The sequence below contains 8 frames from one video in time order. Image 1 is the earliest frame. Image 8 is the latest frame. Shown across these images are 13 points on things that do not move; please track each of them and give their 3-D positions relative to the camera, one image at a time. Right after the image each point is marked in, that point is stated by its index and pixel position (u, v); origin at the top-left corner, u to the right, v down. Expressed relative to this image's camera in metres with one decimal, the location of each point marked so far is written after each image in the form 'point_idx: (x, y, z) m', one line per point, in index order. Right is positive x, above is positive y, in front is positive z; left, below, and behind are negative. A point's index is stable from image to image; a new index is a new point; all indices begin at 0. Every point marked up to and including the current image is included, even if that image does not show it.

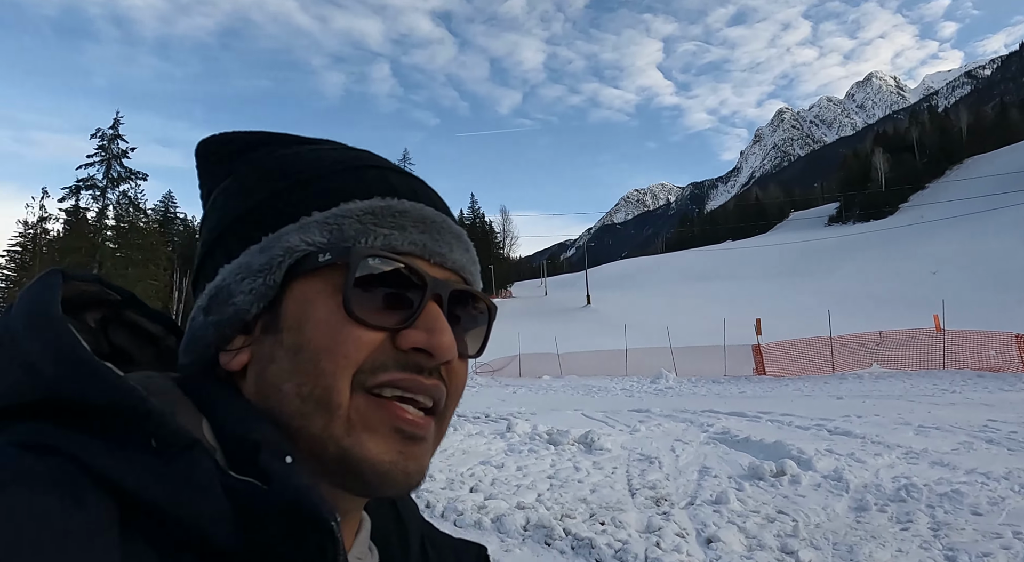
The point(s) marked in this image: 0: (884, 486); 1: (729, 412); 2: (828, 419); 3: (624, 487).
0: (+3.3, -1.8, +5.6) m
1: (+4.1, -2.5, +11.8) m
2: (+5.2, -2.2, +10.1) m
3: (+0.9, -1.8, +5.4) m
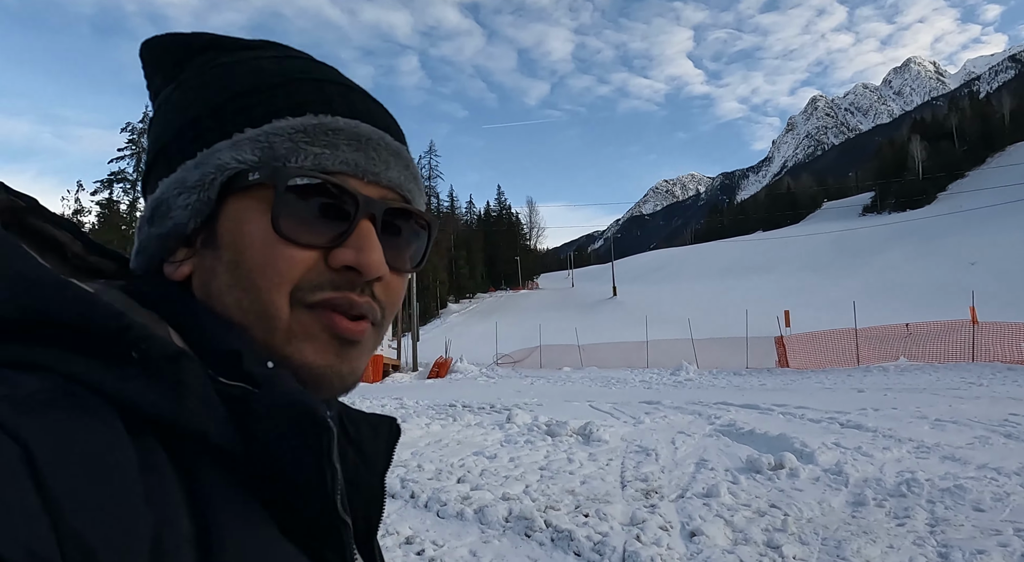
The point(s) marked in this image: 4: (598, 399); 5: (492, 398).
0: (+3.2, -1.7, +5.4) m
1: (+4.3, -2.3, +11.6) m
2: (+5.3, -2.1, +9.9) m
3: (+0.9, -1.7, +5.3) m
4: (+2.0, -2.4, +12.9) m
5: (-0.3, -2.3, +12.4) m
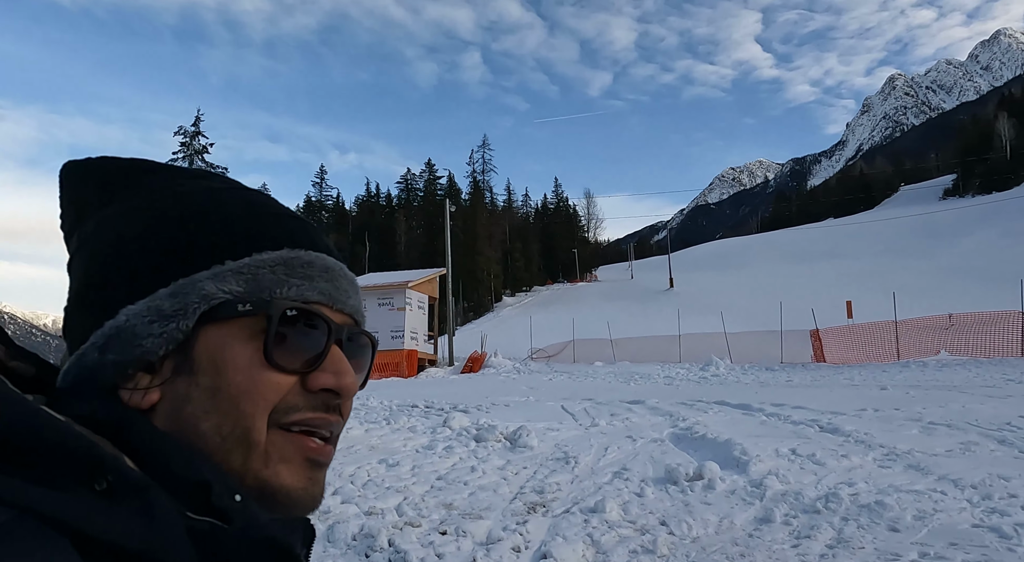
0: (+2.3, -1.7, +5.0) m
1: (+4.0, -2.2, +11.0) m
2: (+4.8, -2.0, +9.2) m
3: (0.0, -1.7, +5.1) m
4: (+1.9, -2.3, +12.6) m
5: (-0.5, -2.2, +12.2) m
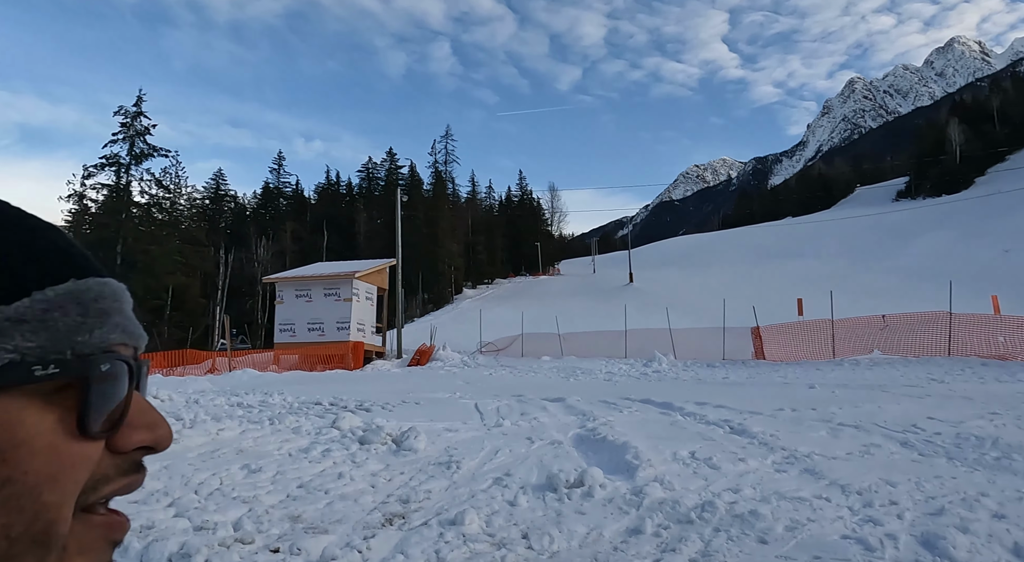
0: (+1.3, -1.7, +4.8) m
1: (+2.6, -2.1, +10.9) m
2: (+3.5, -1.9, +9.1) m
3: (-1.1, -1.7, +4.8) m
4: (+0.4, -2.2, +12.3) m
5: (-1.9, -2.1, +11.8) m
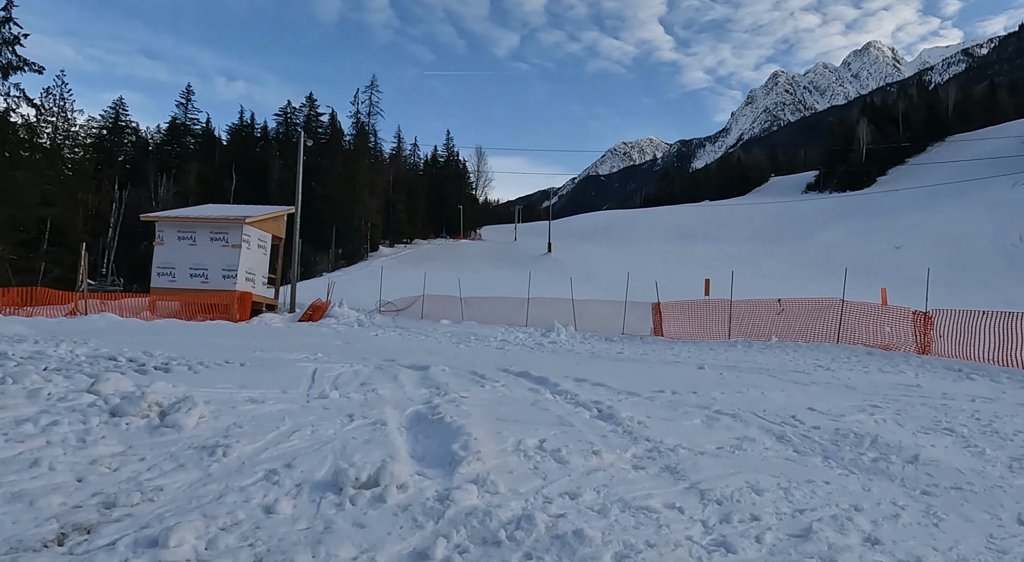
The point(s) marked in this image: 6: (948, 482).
0: (-0.1, -1.4, +3.7) m
1: (+0.5, -1.5, +10.0) m
2: (+1.6, -1.5, +8.3) m
3: (-2.4, -1.2, +3.4) m
4: (-1.9, -1.4, +11.1) m
5: (-4.2, -1.1, +10.3) m
6: (+3.5, -1.6, +5.1) m
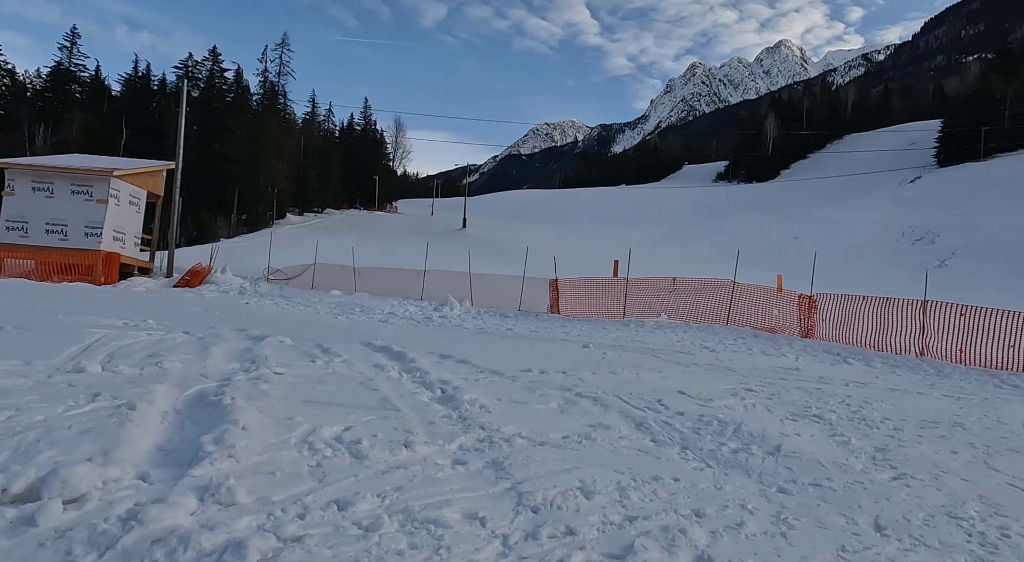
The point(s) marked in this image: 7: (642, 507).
0: (-1.3, -1.1, +2.6) m
1: (-1.6, -1.0, +8.9) m
2: (-0.3, -1.1, +7.4) m
3: (-3.6, -0.8, +2.0) m
4: (-4.1, -0.8, +9.7) m
5: (-6.2, -0.4, +8.6) m
6: (+2.1, -1.4, +4.5) m
7: (+0.8, -1.3, +3.7) m
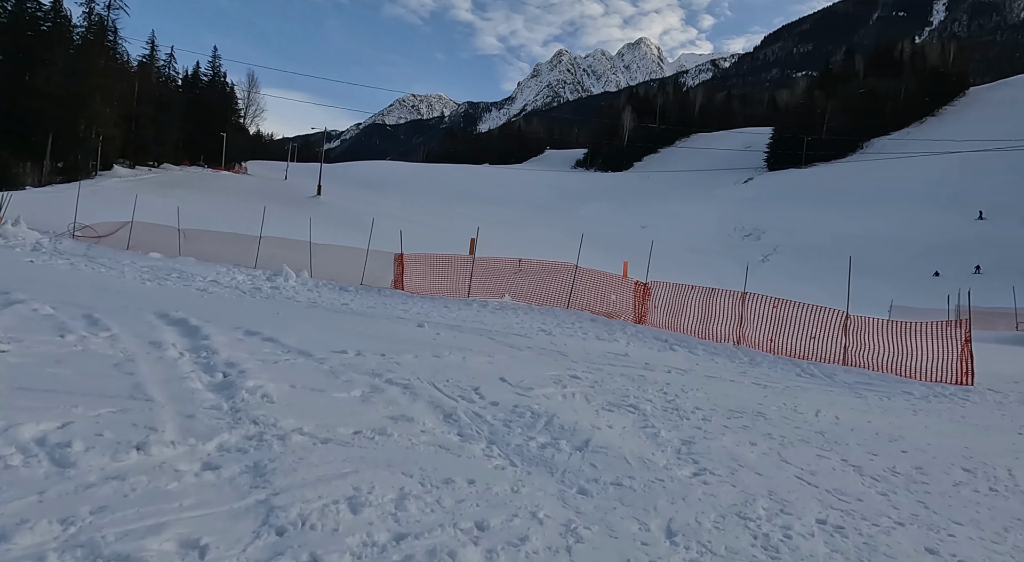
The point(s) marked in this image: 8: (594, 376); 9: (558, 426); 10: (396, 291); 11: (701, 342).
0: (-2.2, -0.9, +1.6) m
1: (-3.9, -0.6, +7.7) m
2: (-2.3, -0.8, +6.6) m
3: (-4.3, -0.6, +0.5) m
4: (-6.5, -0.2, +7.9) m
5: (-8.3, +0.2, +6.4) m
6: (+0.7, -1.3, +4.2) m
7: (-0.5, -1.2, +3.1) m
8: (+1.0, -1.2, +7.8) m
9: (+0.4, -1.2, +5.1) m
10: (-3.1, -0.3, +16.8) m
11: (+3.8, -1.2, +12.4) m
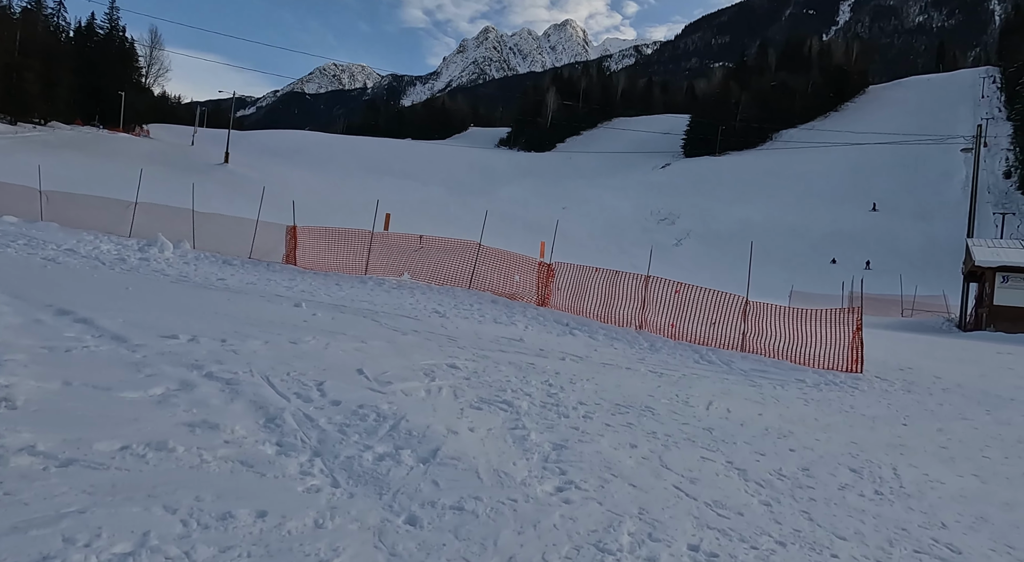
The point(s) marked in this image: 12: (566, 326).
0: (-2.9, -0.8, +0.5) m
1: (-5.2, -0.2, +6.3) m
2: (-3.5, -0.5, +5.4) m
3: (-4.8, -0.5, -0.8) m
4: (-7.8, +0.2, +6.2) m
5: (-9.5, +0.6, +4.5) m
6: (-0.3, -1.2, +3.5) m
7: (-1.3, -1.1, +2.2) m
8: (-0.4, -0.9, +7.0) m
9: (-0.7, -1.0, +4.3) m
10: (-5.6, +0.4, +15.4) m
11: (+1.7, -0.9, +12.0) m
12: (+1.0, -0.8, +11.6) m
